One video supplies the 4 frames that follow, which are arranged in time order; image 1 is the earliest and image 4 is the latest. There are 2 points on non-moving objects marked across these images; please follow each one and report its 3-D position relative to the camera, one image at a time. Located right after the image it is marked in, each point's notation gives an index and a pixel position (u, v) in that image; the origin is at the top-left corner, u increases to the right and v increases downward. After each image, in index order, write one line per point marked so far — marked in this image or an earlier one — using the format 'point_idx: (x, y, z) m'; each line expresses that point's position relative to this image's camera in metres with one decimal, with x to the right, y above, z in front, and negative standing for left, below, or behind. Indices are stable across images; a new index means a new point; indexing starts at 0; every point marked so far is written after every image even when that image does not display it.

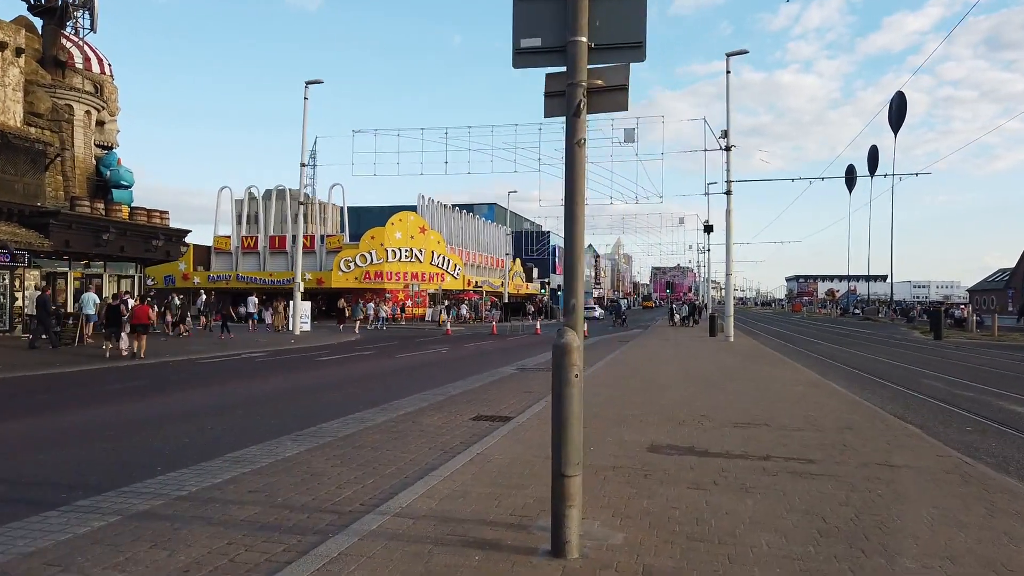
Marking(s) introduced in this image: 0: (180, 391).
0: (-7.5, -2.3, +17.3) m
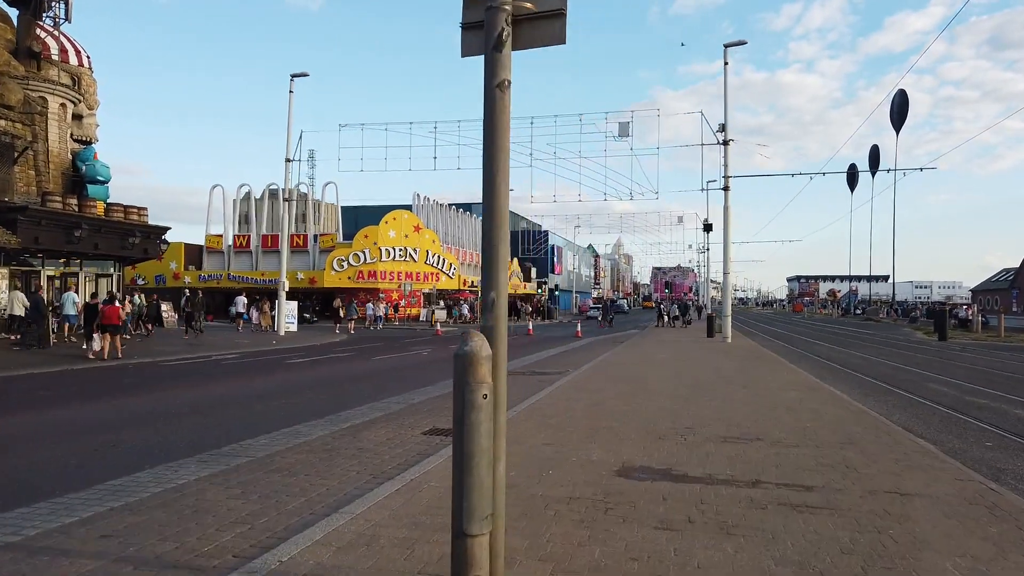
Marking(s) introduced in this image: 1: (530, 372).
0: (-8.0, -2.2, +16.1) m
1: (+0.4, -2.0, +18.4) m
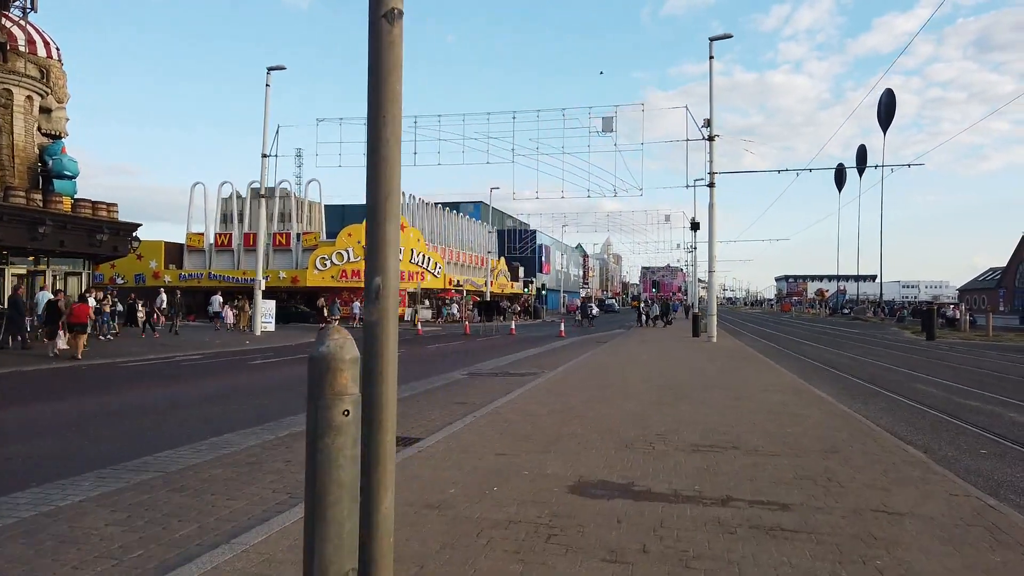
0: (-8.6, -2.2, +15.2) m
1: (-0.2, -2.0, +17.6) m
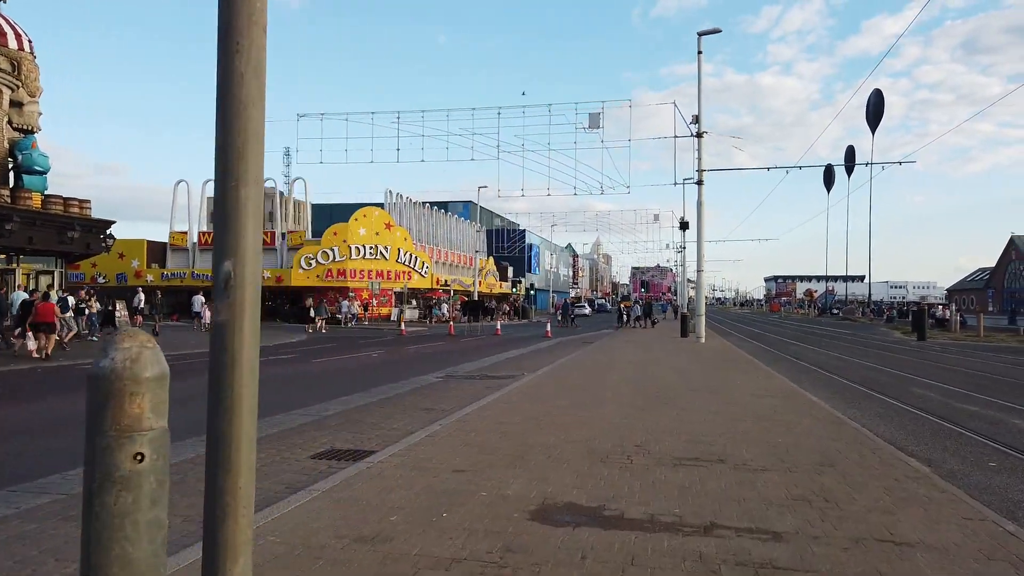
0: (-9.0, -2.1, +14.3) m
1: (-0.7, -1.9, +16.8) m
